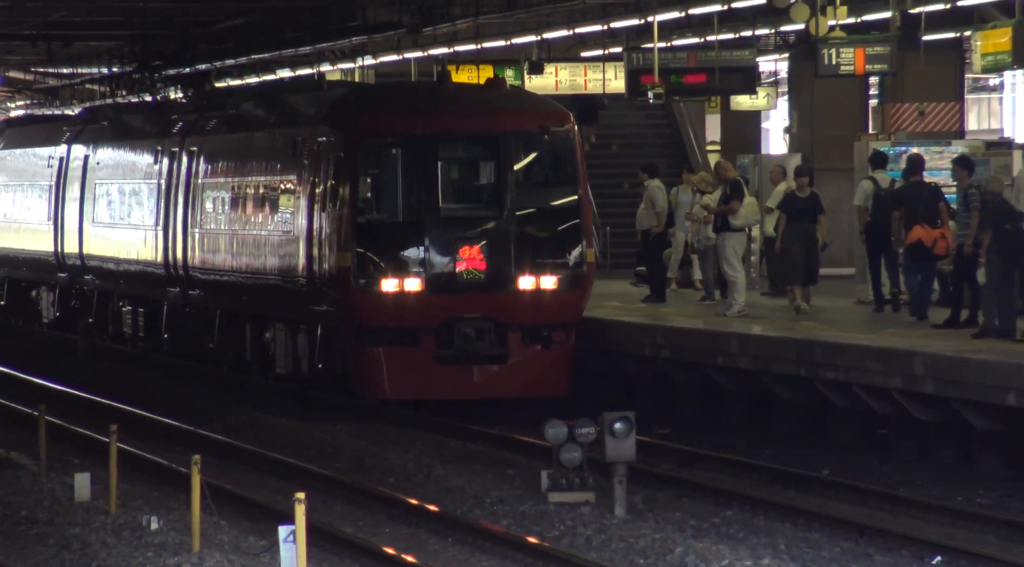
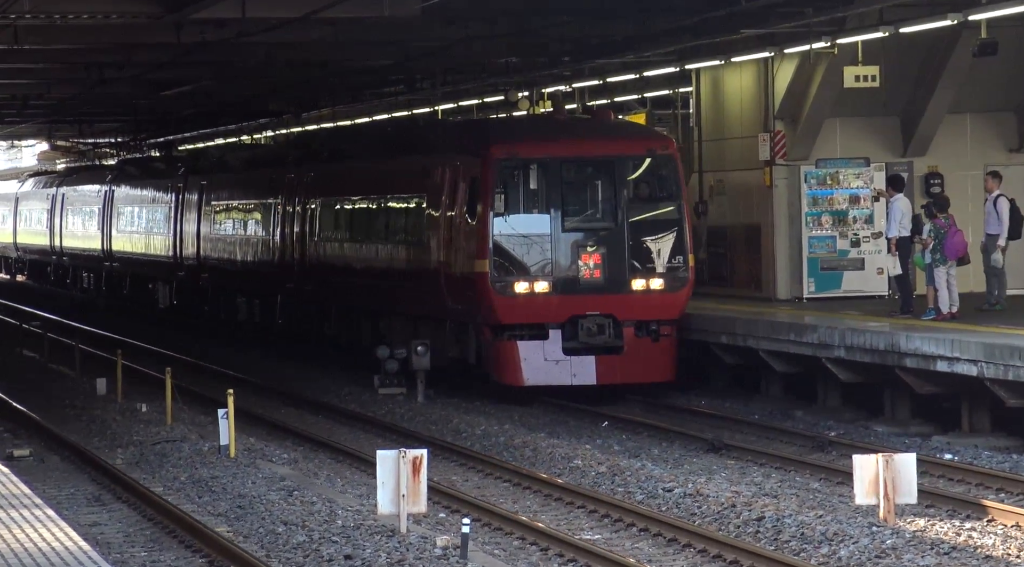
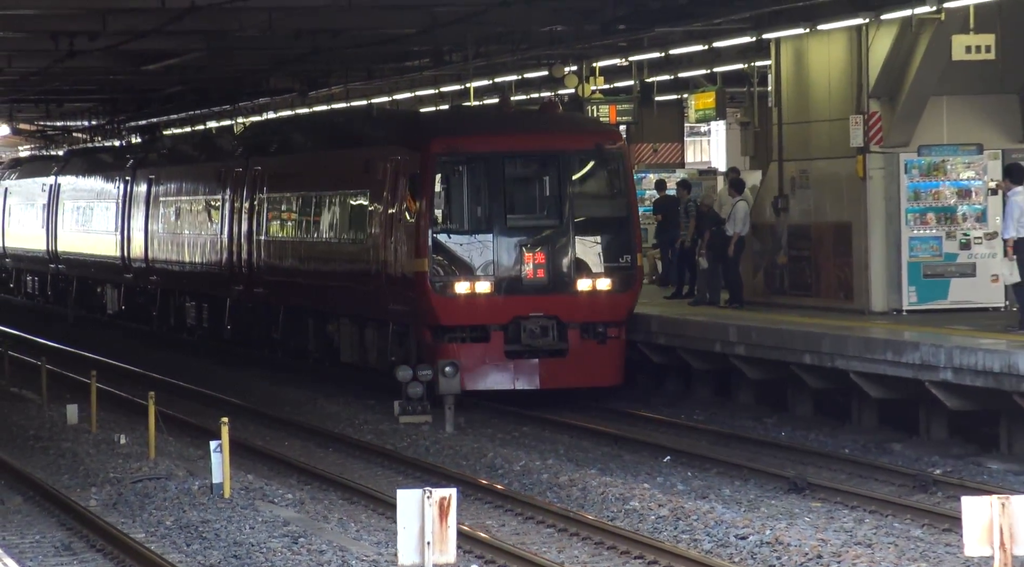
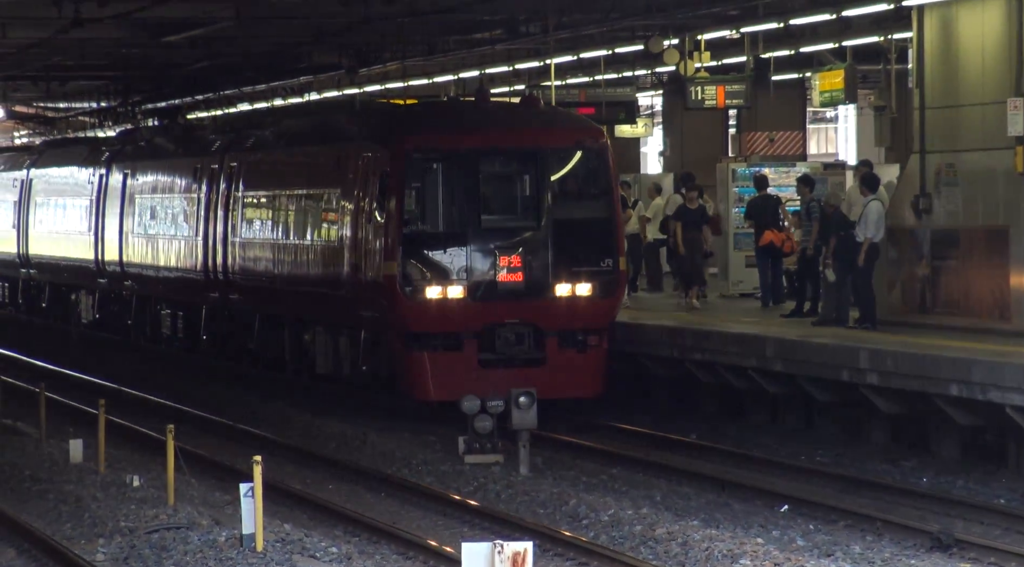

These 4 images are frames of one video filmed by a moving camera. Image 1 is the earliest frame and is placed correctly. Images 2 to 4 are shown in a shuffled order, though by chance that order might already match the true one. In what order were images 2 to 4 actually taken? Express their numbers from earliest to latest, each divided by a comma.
4, 3, 2
